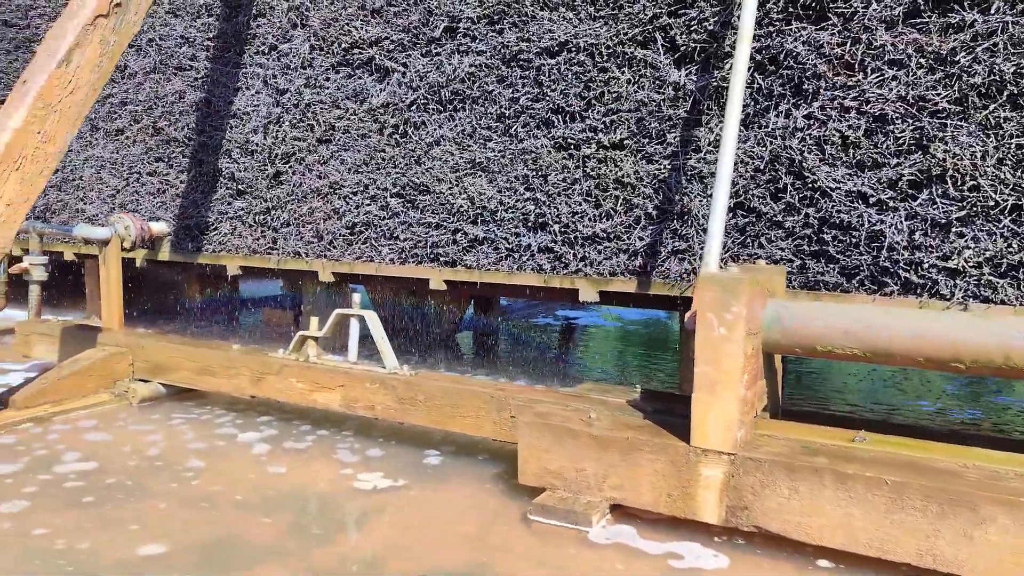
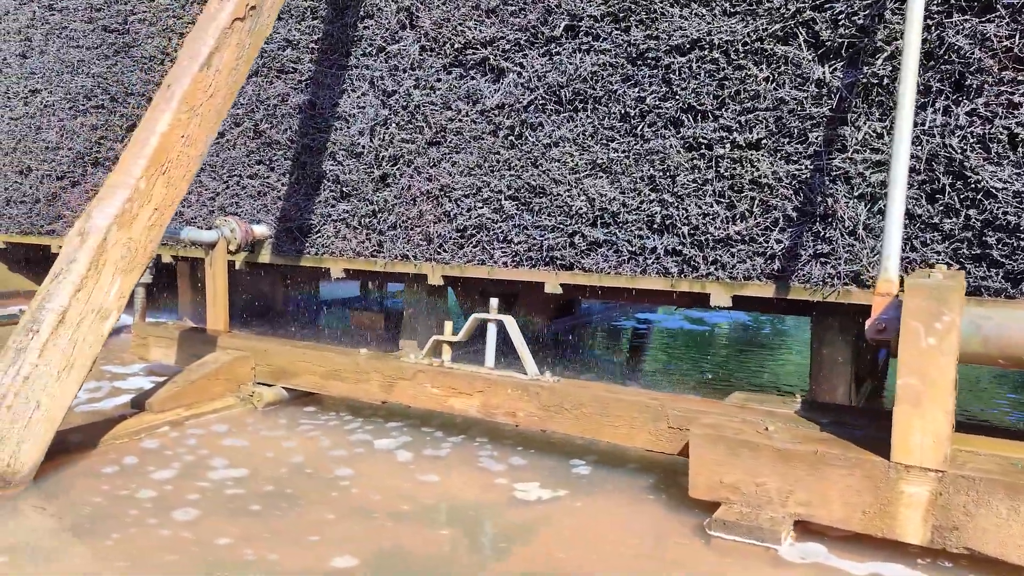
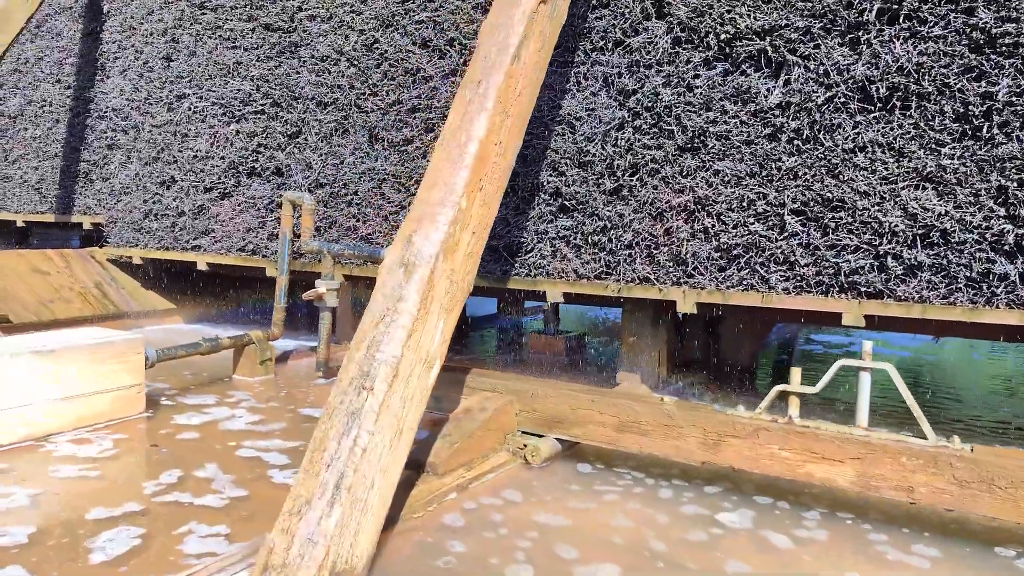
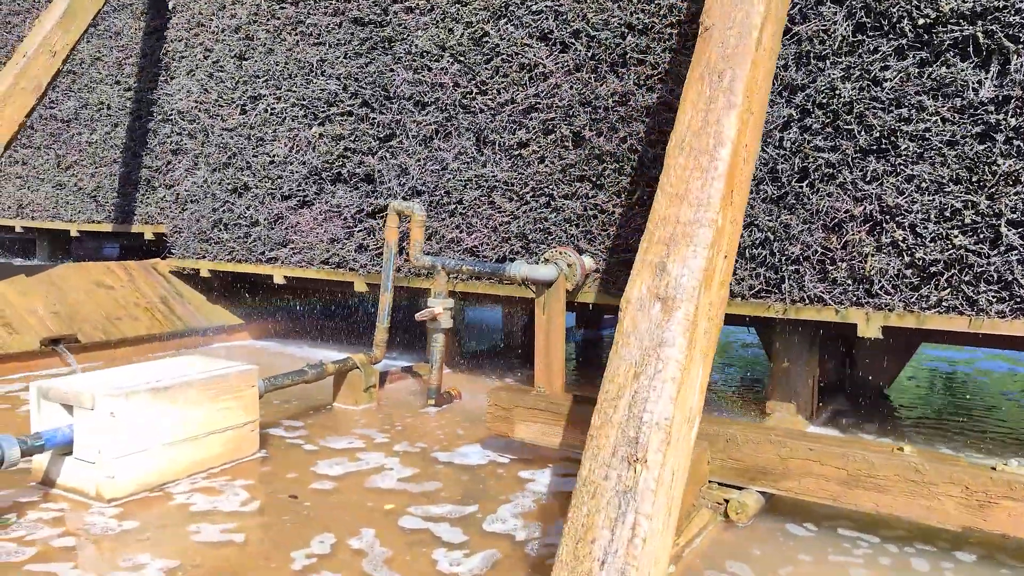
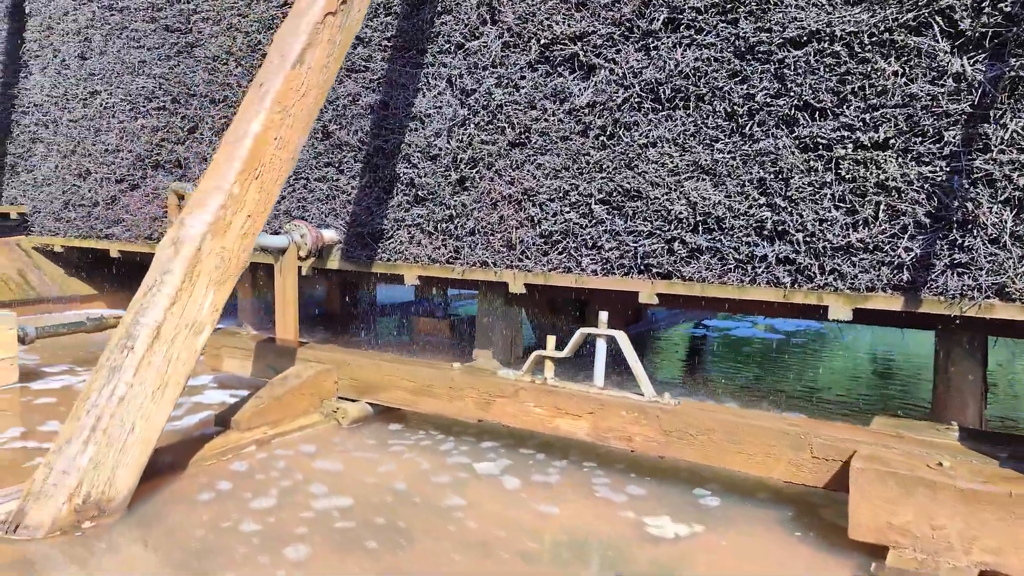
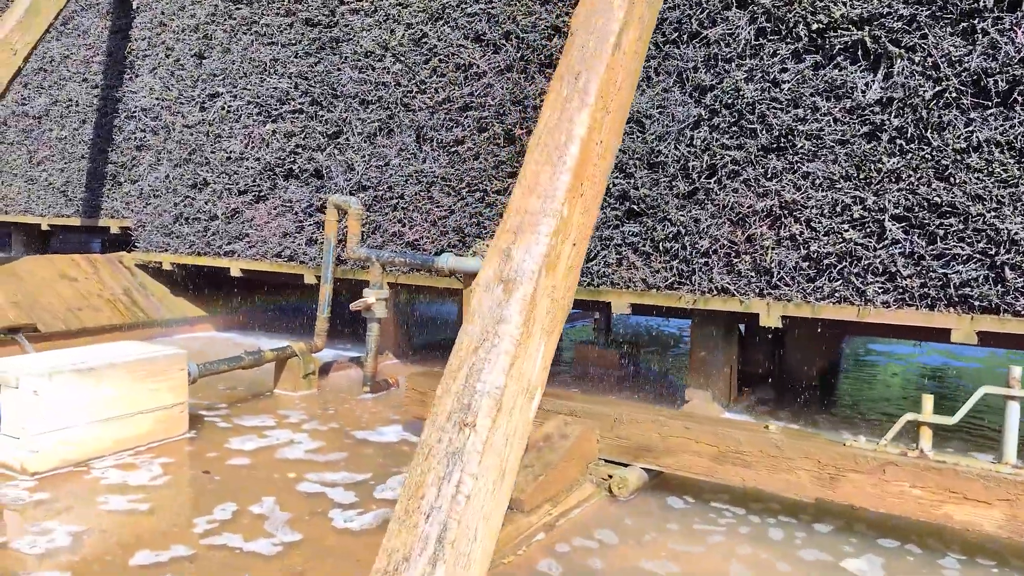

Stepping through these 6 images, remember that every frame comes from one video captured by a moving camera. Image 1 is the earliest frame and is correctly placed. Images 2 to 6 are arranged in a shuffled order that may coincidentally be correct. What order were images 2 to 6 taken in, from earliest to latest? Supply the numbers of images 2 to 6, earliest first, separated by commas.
2, 5, 3, 6, 4
